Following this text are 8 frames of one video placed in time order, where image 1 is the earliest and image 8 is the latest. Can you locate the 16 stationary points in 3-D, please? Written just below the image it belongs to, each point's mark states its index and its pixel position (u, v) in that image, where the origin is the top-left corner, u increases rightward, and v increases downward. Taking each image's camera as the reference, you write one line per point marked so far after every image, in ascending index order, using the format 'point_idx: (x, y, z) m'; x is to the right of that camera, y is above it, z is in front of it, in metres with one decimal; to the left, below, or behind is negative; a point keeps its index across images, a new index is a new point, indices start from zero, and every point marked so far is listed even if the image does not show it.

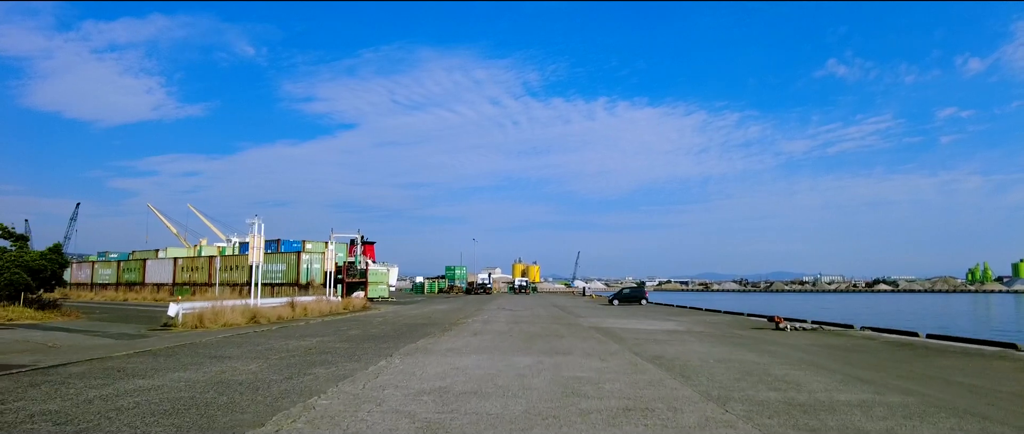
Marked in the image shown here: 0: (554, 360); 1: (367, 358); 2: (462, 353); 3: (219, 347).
0: (+0.8, -2.7, +12.4) m
1: (-2.8, -2.8, +13.1) m
2: (-1.0, -2.7, +13.4) m
3: (-6.5, -2.9, +15.1) m
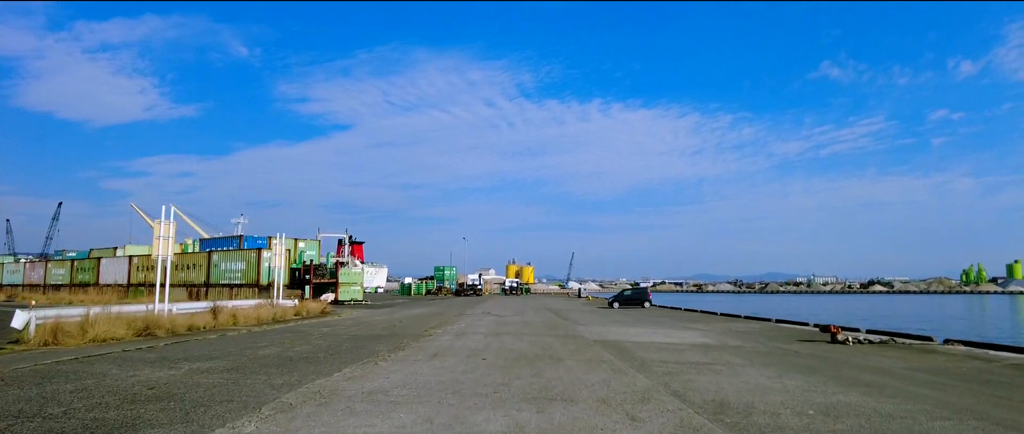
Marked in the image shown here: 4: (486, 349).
0: (+0.3, -2.1, +6.8) m
1: (-3.3, -2.2, +7.5) m
2: (-1.4, -2.1, +7.8) m
3: (-7.0, -2.3, +9.4) m
4: (-0.6, -2.9, +14.7) m
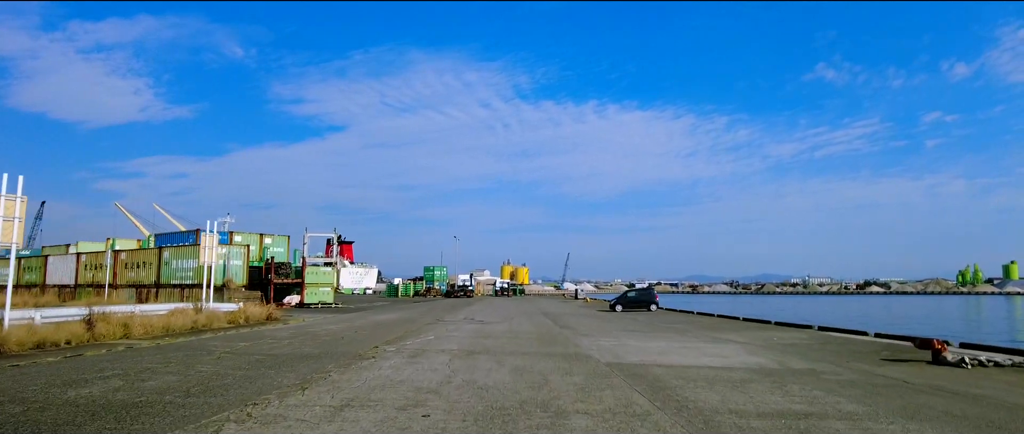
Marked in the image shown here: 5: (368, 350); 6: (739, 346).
0: (0.0, -1.5, +1.3) m
1: (-3.6, -1.6, +2.0) m
2: (-1.8, -1.5, +2.3) m
3: (-7.3, -1.7, +3.8) m
4: (-1.0, -2.3, +9.2) m
5: (-3.1, -2.9, +14.8) m
6: (+6.1, -3.5, +18.2) m
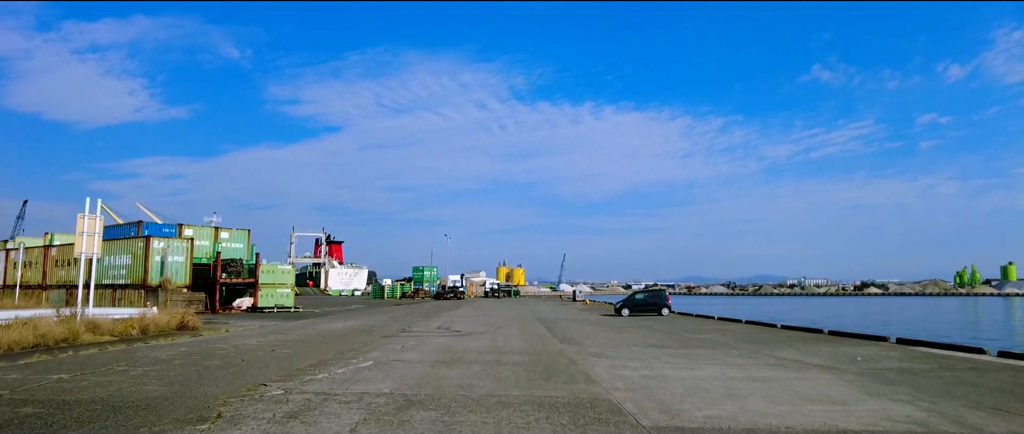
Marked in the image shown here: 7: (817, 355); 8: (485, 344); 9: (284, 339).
0: (-0.3, -0.8, -4.8) m
1: (-3.9, -0.9, -4.1) m
2: (-2.1, -0.9, -3.8) m
3: (-7.7, -1.1, -2.3) m
4: (-1.3, -1.6, +3.1) m
5: (-3.5, -2.3, +8.7) m
6: (+5.7, -2.8, +12.2) m
7: (+7.3, -3.3, +16.0) m
8: (-0.6, -3.0, +16.3) m
9: (-6.3, -3.4, +18.5) m
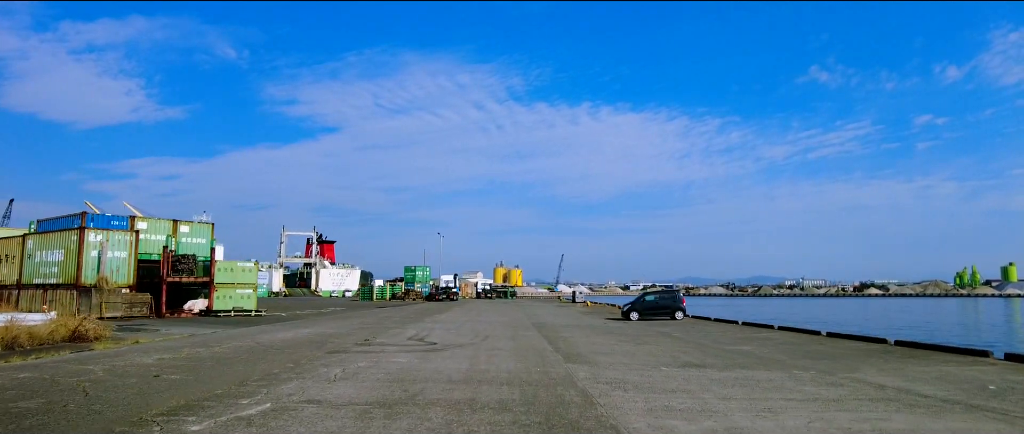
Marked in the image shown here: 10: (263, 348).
0: (-0.4, -0.3, -9.3) m
1: (-4.0, -0.4, -8.7) m
2: (-2.2, -0.4, -8.3) m
3: (-7.8, -0.5, -6.8) m
4: (-1.5, -1.1, -1.4) m
5: (-3.7, -1.8, +4.2) m
6: (+5.5, -2.3, +7.6) m
7: (+7.0, -2.8, +11.5) m
8: (-0.9, -2.6, +11.7) m
9: (-6.5, -2.9, +14.0) m
10: (-5.8, -3.0, +15.6) m
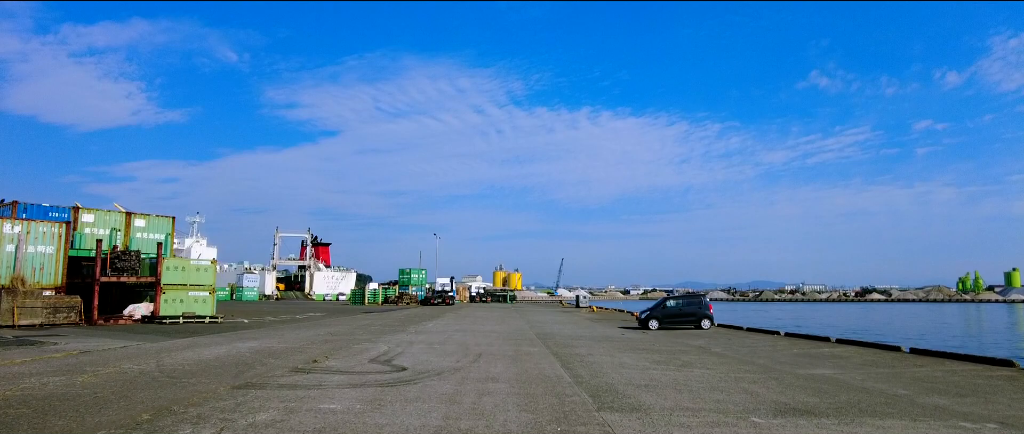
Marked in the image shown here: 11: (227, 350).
0: (-0.4, +0.3, -14.0) m
1: (-4.0, +0.2, -13.4) m
2: (-2.2, +0.2, -13.1) m
3: (-7.8, +0.1, -11.6) m
4: (-1.5, -0.6, -6.2) m
5: (-3.7, -1.2, -0.6) m
6: (+5.6, -1.9, +2.9) m
7: (+7.1, -2.3, +6.8) m
8: (-0.8, -2.1, +7.0) m
9: (-6.5, -2.4, +9.2) m
10: (-5.7, -2.5, +10.9) m
11: (-6.5, -3.0, +15.3) m
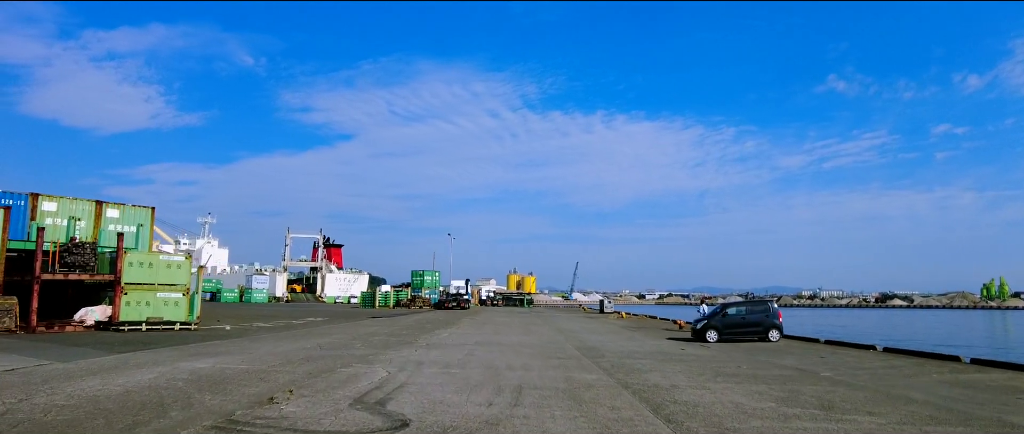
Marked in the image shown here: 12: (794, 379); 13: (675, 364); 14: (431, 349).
0: (-0.1, +0.9, -18.8) m
1: (-3.7, +0.9, -18.1) m
2: (-1.9, +0.9, -17.8) m
3: (-7.5, +0.7, -16.2) m
4: (-1.0, 0.0, -10.9) m
5: (-3.1, -0.6, -5.3) m
6: (+6.2, -1.3, -2.0) m
7: (+7.7, -1.8, +1.8) m
8: (-0.2, -1.5, +2.2) m
9: (-5.8, -1.8, +4.6) m
10: (-5.0, -2.0, +6.2) m
11: (-5.7, -2.5, +10.6) m
12: (+5.5, -3.1, +13.1) m
13: (+3.6, -3.3, +15.2) m
14: (-2.1, -3.2, +16.2) m
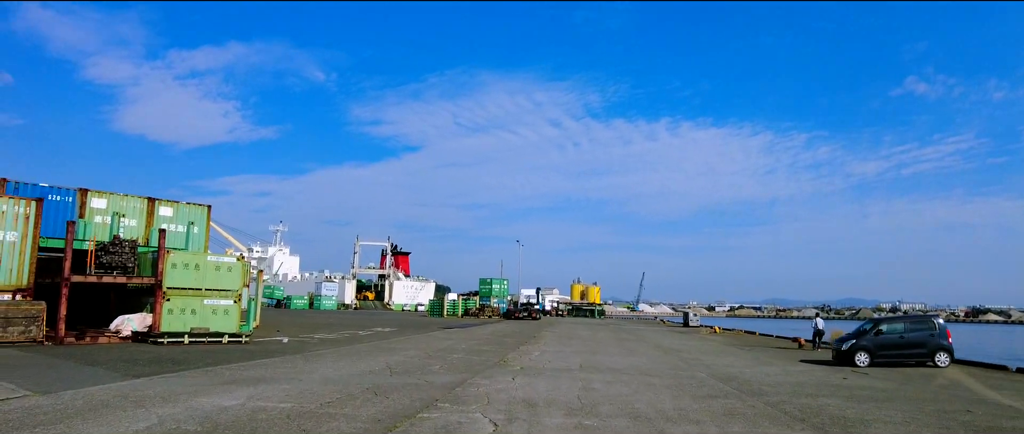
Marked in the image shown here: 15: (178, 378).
0: (-1.1, +1.7, -22.7) m
1: (-4.6, +1.6, -21.7) m
2: (-2.7, +1.6, -21.5) m
3: (-8.1, +1.4, -19.4) m
4: (-1.2, +0.7, -14.8) m
5: (-2.8, -0.1, -9.0) m
6: (+6.8, -0.8, -6.6) m
7: (+8.7, -1.3, -2.9) m
8: (+0.8, -1.1, -1.8) m
9: (-4.5, -1.4, +1.0) m
10: (-3.6, -1.6, +2.6) m
11: (-3.8, -2.2, +7.1) m
12: (+7.5, -2.7, +8.4) m
13: (+5.9, -3.0, +10.7) m
14: (+0.3, -2.9, +12.3) m
15: (-5.5, -2.6, +10.7) m
